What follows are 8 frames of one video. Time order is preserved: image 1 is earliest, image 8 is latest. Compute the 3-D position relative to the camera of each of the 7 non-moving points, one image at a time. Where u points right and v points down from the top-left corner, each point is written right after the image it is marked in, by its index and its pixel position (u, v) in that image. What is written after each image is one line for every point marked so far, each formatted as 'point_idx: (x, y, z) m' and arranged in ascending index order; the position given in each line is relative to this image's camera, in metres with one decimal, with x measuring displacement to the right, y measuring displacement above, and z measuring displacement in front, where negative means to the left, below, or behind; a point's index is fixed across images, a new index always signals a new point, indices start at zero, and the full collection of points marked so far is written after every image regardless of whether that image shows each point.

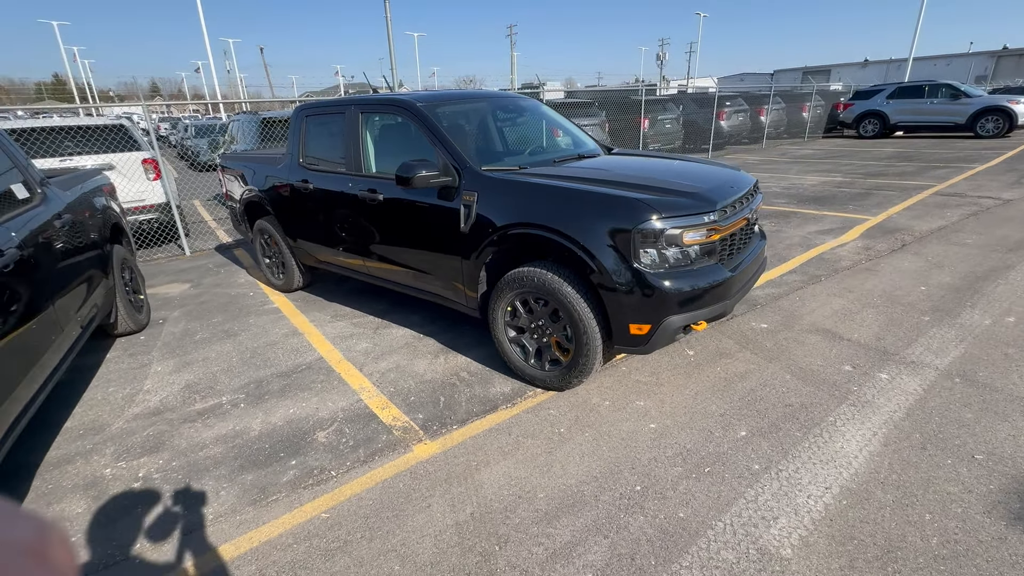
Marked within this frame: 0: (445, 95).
0: (-0.6, +1.6, +4.0) m
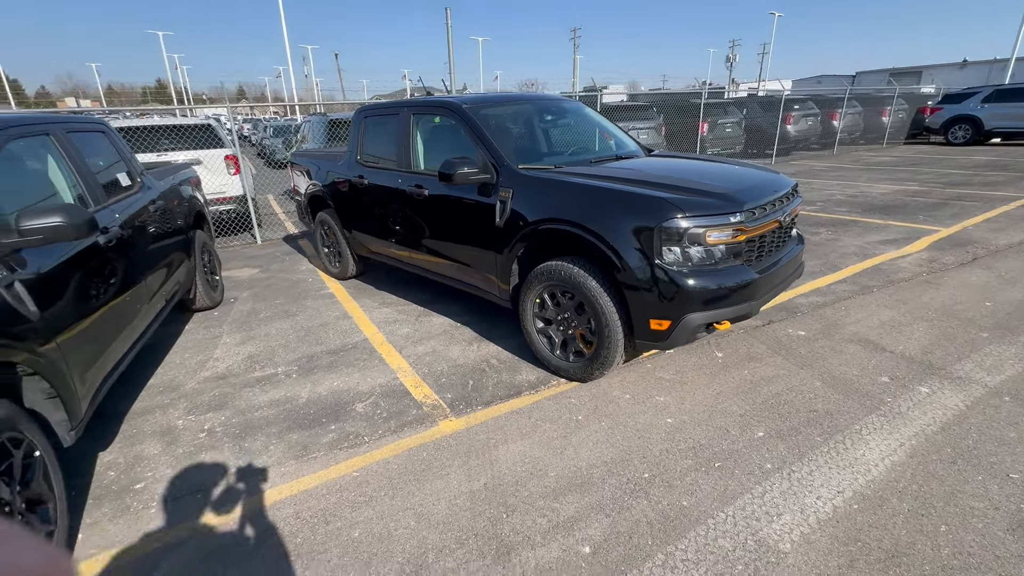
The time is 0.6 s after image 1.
0: (-0.2, +1.7, +4.2) m
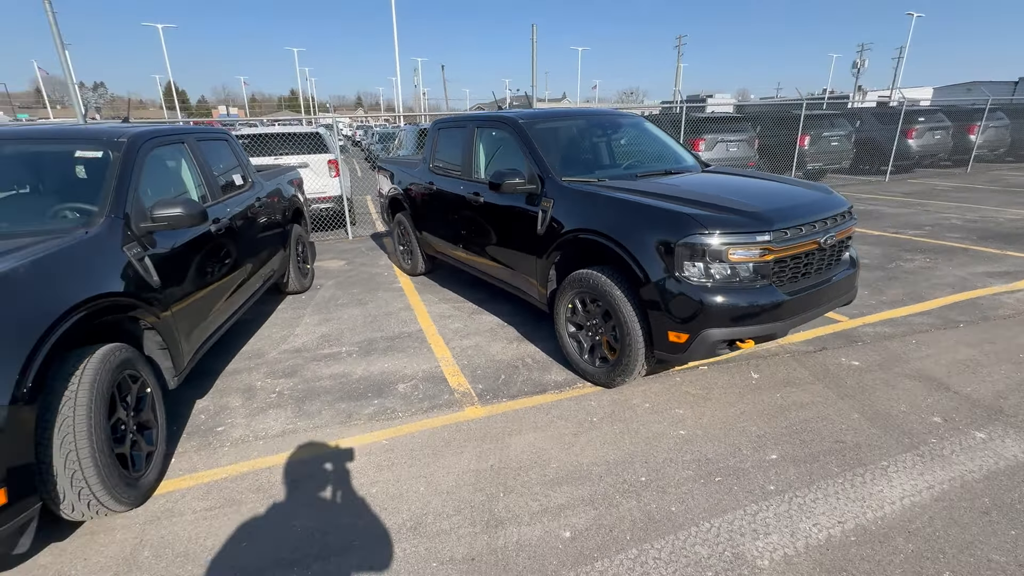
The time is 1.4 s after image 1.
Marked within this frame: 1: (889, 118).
0: (+0.3, +1.7, +4.5) m
1: (+10.7, +4.8, +13.4) m
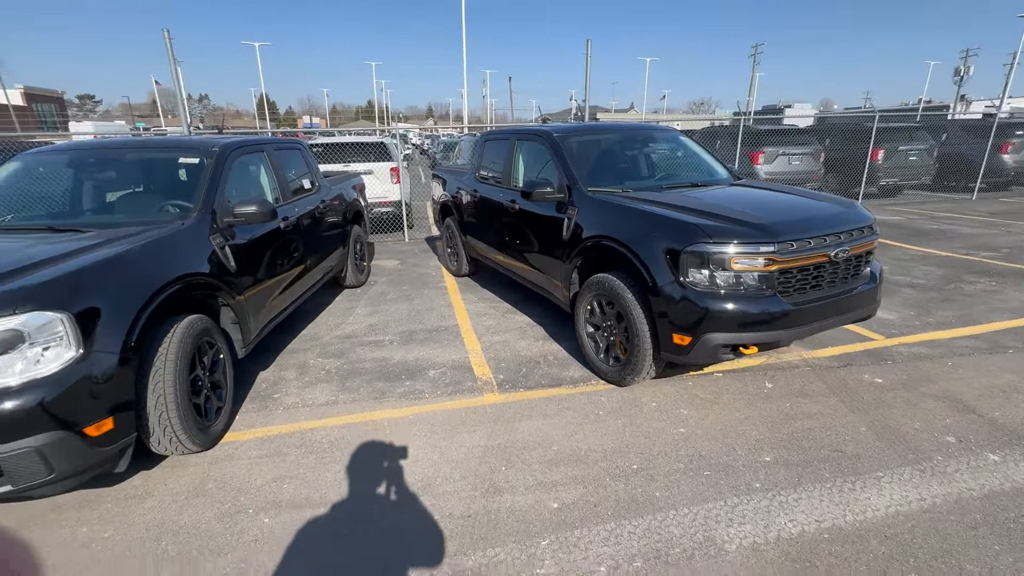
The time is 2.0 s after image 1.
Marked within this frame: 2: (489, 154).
0: (+0.7, +1.6, +4.7) m
1: (+12.3, +4.1, +12.3) m
2: (-0.3, +1.6, +5.8) m
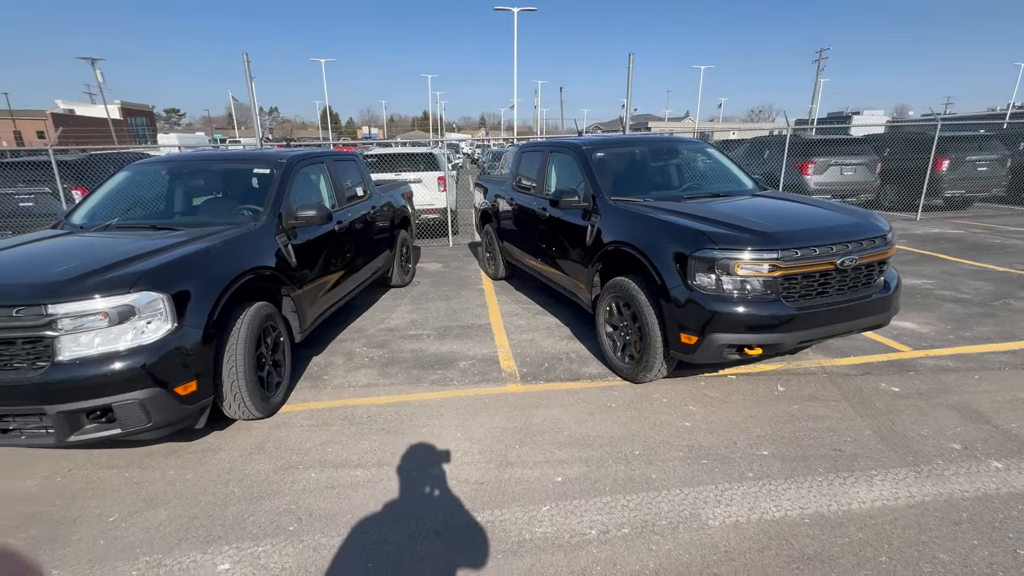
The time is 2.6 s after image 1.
0: (+1.1, +1.6, +5.0) m
1: (+13.4, +3.6, +11.5) m
2: (+0.2, +1.6, +6.1) m
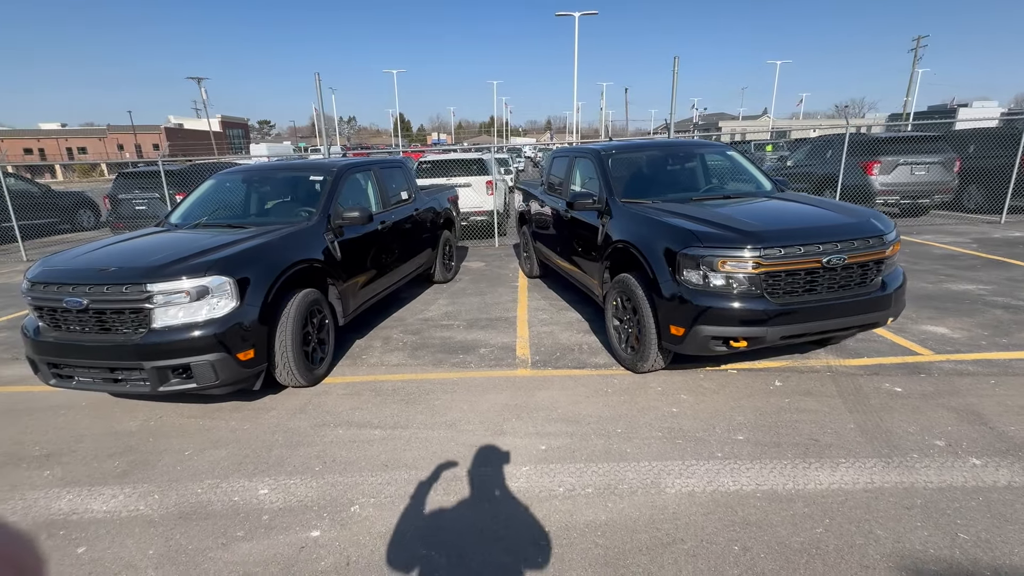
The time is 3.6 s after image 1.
0: (+1.4, +1.6, +5.3) m
1: (+14.5, +3.3, +10.0) m
2: (+0.6, +1.6, +6.5) m
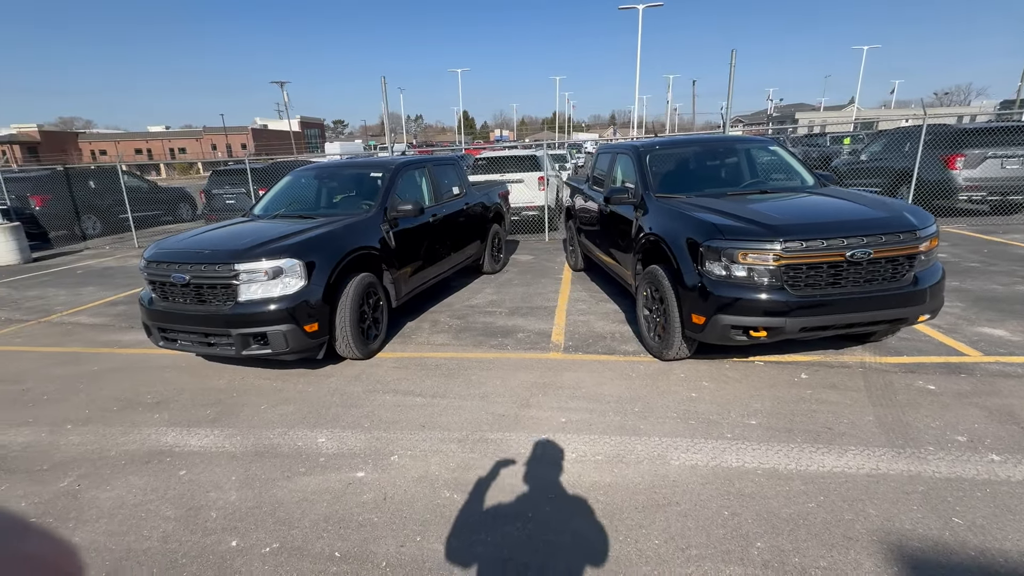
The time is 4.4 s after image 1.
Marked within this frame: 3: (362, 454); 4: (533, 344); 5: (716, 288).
0: (+1.8, +1.7, +5.4) m
1: (+15.5, +3.1, +8.4) m
2: (+1.3, +1.7, +6.7) m
3: (-1.0, -1.1, +3.1) m
4: (+0.2, -0.6, +4.9) m
5: (+1.5, 0.0, +3.5) m
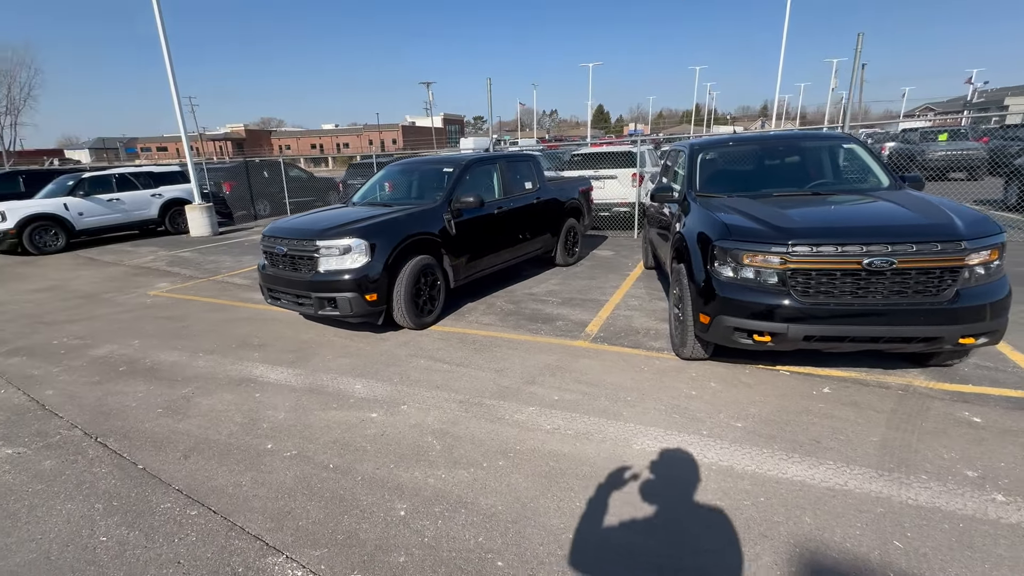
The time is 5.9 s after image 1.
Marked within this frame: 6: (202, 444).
0: (+2.5, +1.6, +5.2) m
1: (+16.5, +2.0, +4.6) m
2: (+2.3, +1.8, +6.6) m
3: (-1.0, -0.9, +3.8) m
4: (+0.6, -0.5, +5.1) m
5: (+1.6, 0.0, +3.5) m
6: (-2.2, -1.1, +3.3) m
